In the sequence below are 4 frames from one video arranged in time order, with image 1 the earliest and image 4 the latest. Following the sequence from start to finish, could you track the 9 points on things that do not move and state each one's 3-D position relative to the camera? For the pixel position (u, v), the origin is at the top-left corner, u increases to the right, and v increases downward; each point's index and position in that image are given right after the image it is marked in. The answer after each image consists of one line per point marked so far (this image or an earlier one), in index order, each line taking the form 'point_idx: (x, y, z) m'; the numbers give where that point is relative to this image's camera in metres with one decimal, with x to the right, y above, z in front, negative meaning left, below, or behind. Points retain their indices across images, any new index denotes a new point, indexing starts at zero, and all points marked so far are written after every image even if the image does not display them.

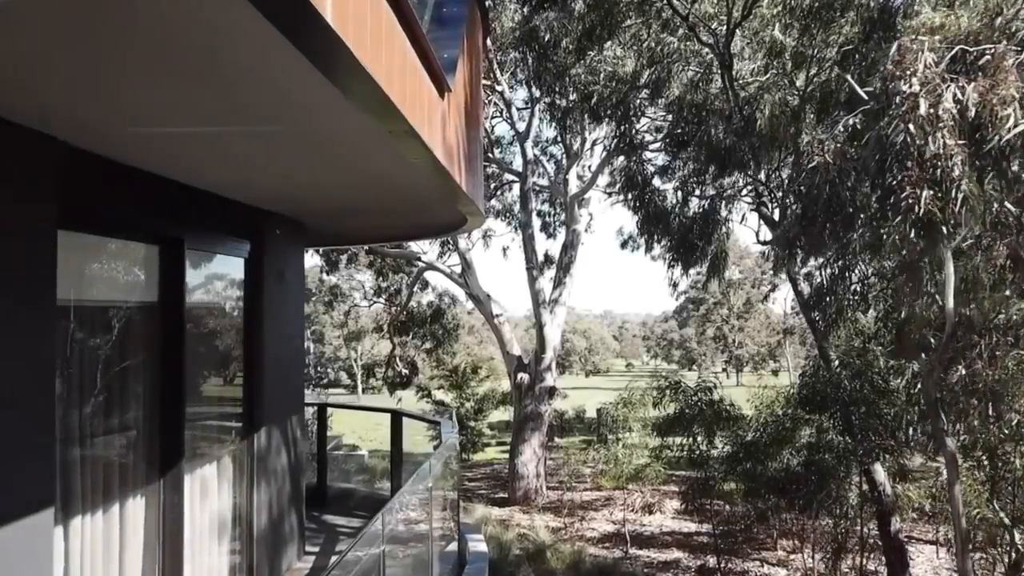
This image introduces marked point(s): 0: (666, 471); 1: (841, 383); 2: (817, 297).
0: (+1.7, -2.1, +9.2) m
1: (+2.8, -0.8, +6.8) m
2: (+2.8, -0.1, +7.5) m
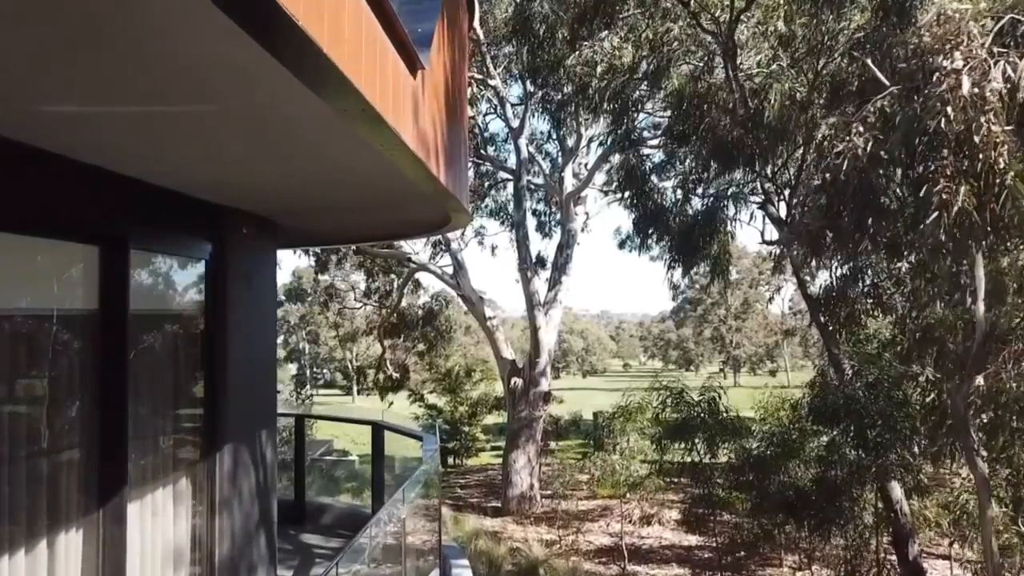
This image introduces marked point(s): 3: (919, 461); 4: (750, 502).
0: (+1.7, -2.1, +8.8) m
1: (+2.8, -0.8, +6.4) m
2: (+2.7, -0.2, +7.1) m
3: (+3.2, -1.4, +6.4) m
4: (+2.1, -1.8, +6.9) m
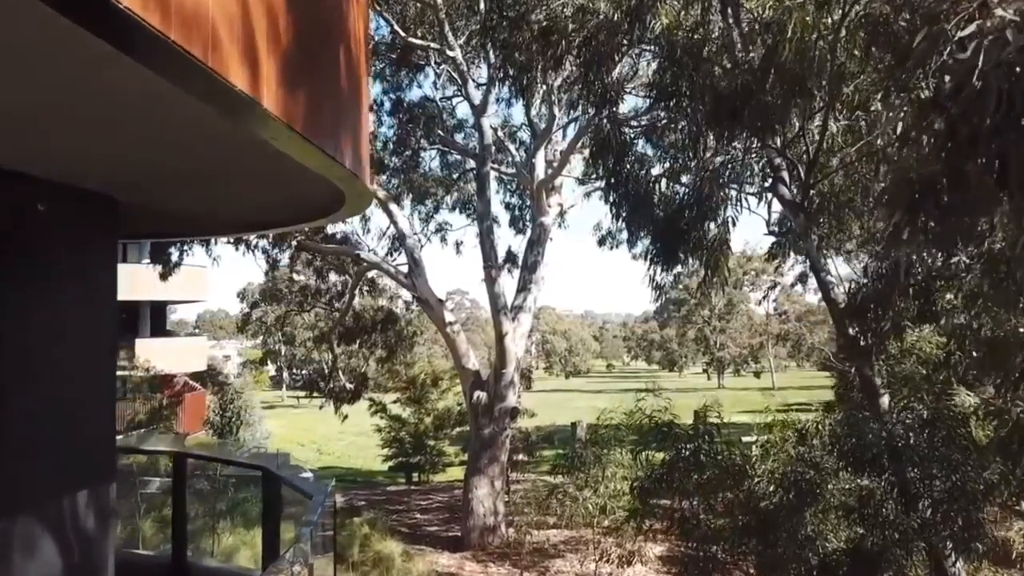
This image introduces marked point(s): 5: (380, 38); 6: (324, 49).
0: (+1.3, -2.1, +7.5) m
1: (+2.4, -0.8, +5.1) m
2: (+2.4, -0.2, +5.8) m
3: (+2.9, -1.4, +5.1) m
4: (+1.7, -1.9, +5.6) m
5: (-1.7, +3.2, +10.4) m
6: (-0.6, +0.8, +2.4) m
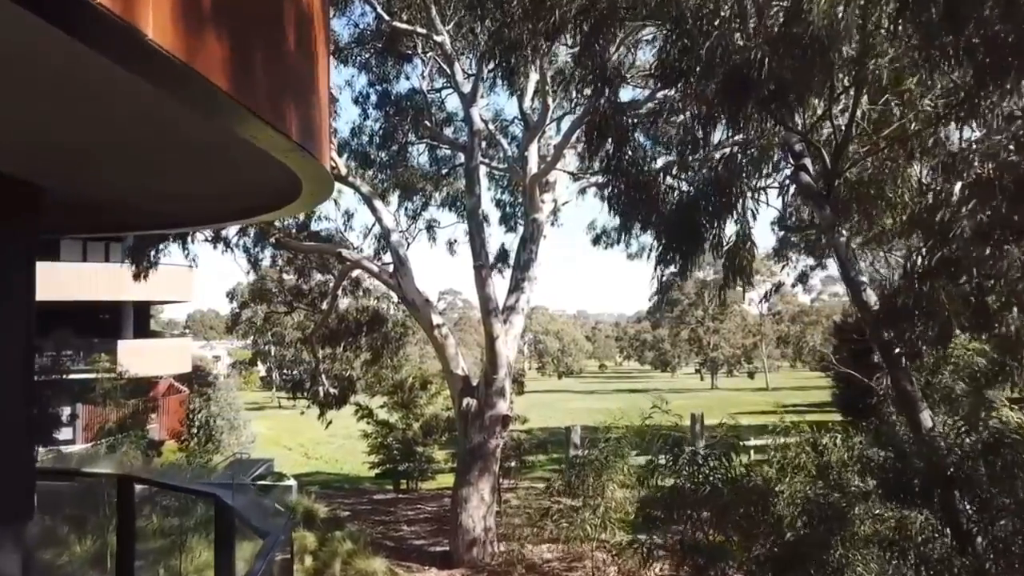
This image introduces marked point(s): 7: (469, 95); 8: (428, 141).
0: (+1.2, -2.1, +7.0) m
1: (+2.4, -0.9, +4.6) m
2: (+2.3, -0.2, +5.3) m
3: (+2.8, -1.4, +4.6) m
4: (+1.6, -1.9, +5.1) m
5: (-1.8, +3.2, +9.9) m
6: (-0.6, +0.8, +1.9) m
7: (-0.5, +2.4, +10.3) m
8: (-1.1, +2.0, +10.7) m
